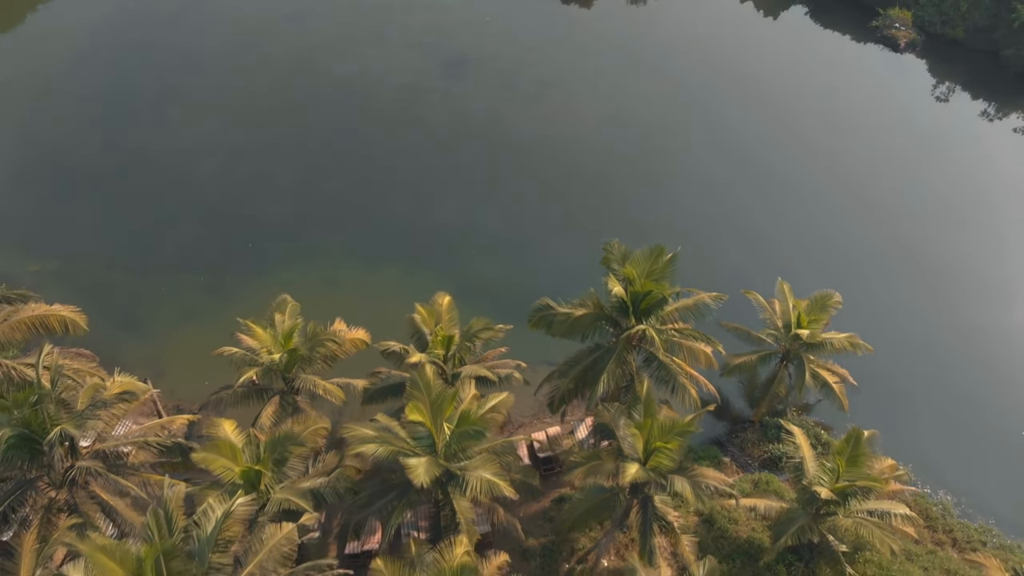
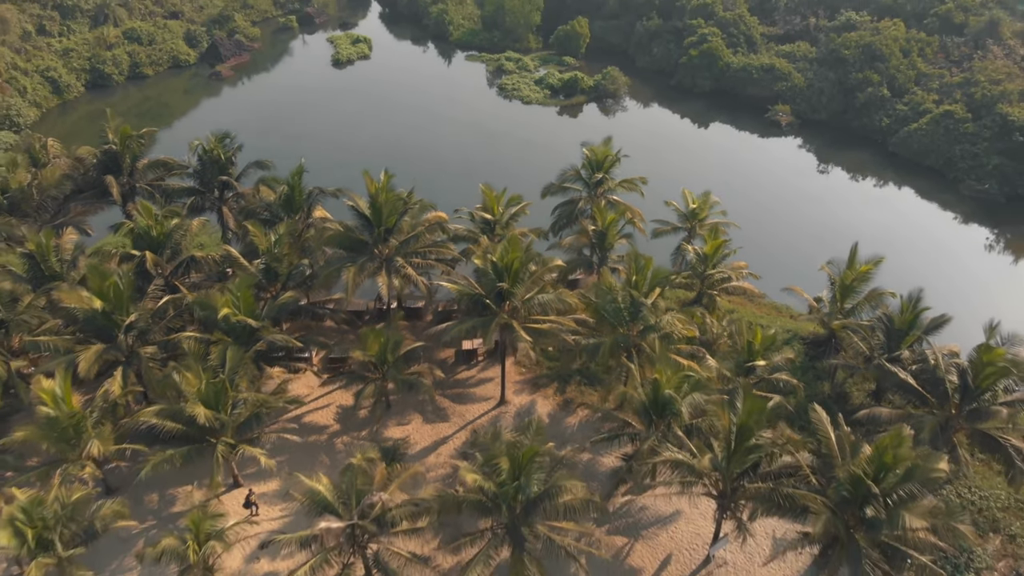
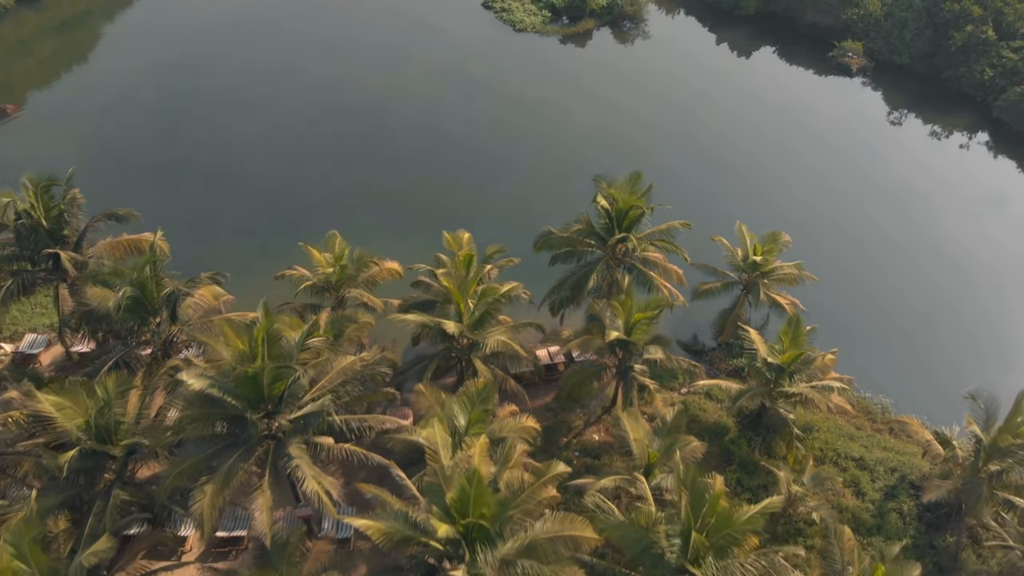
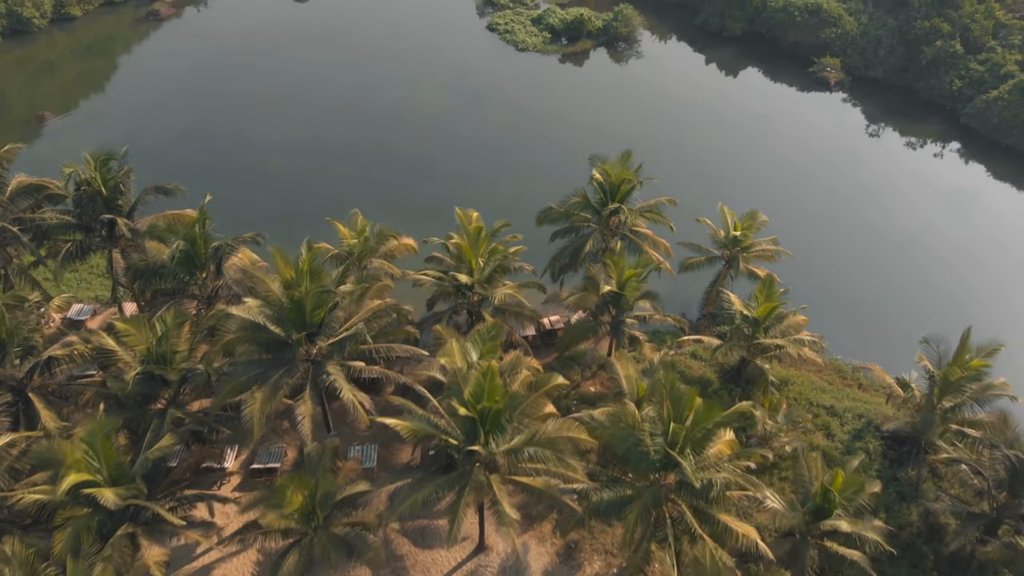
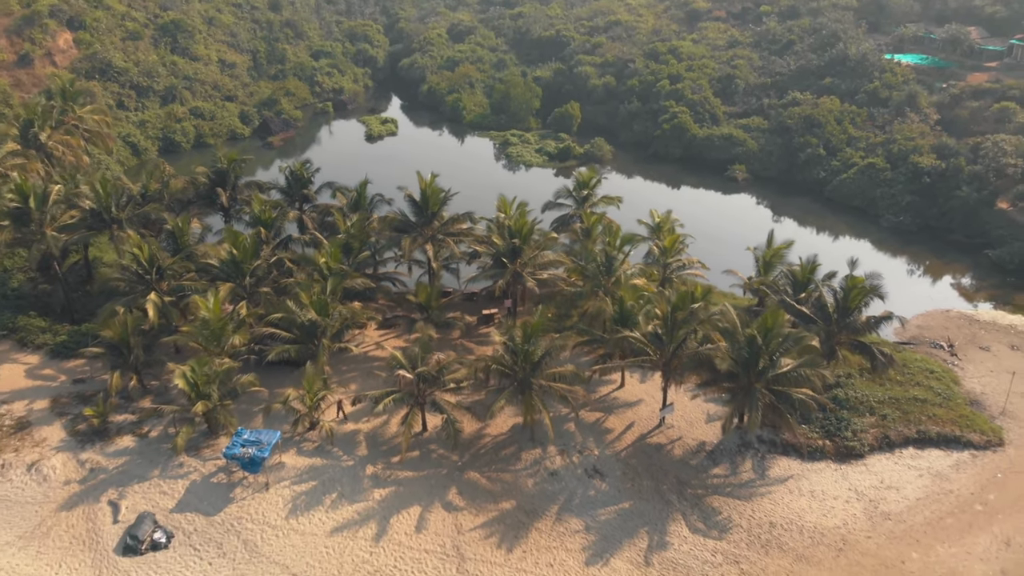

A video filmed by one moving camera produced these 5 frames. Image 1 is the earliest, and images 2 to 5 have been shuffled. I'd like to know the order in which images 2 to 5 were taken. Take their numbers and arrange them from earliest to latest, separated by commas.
3, 4, 2, 5
